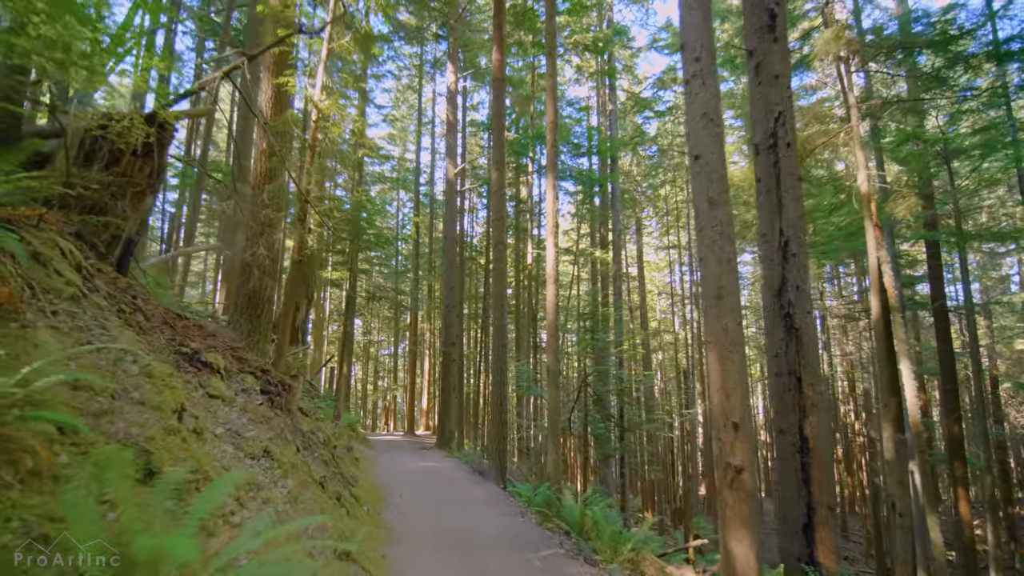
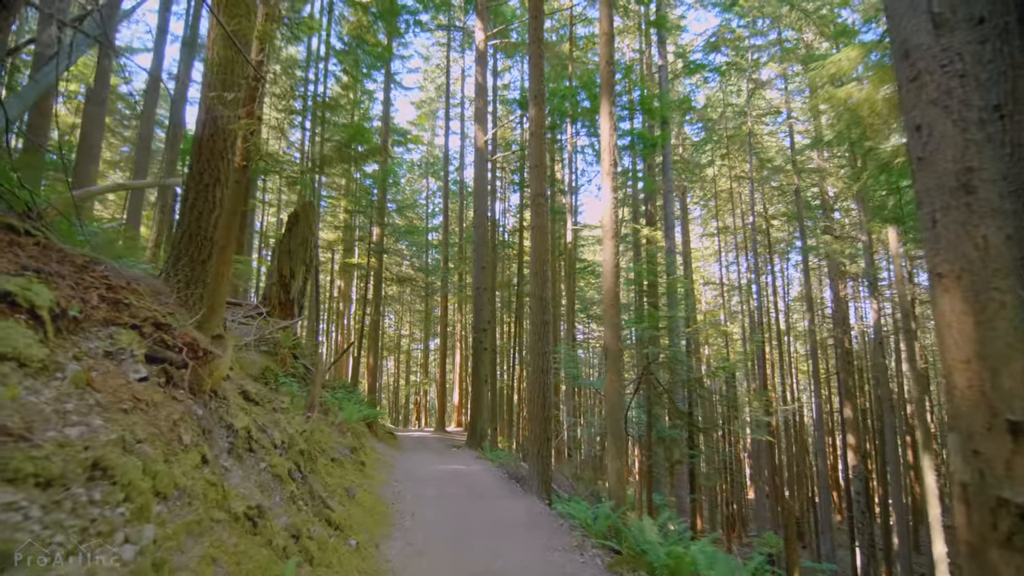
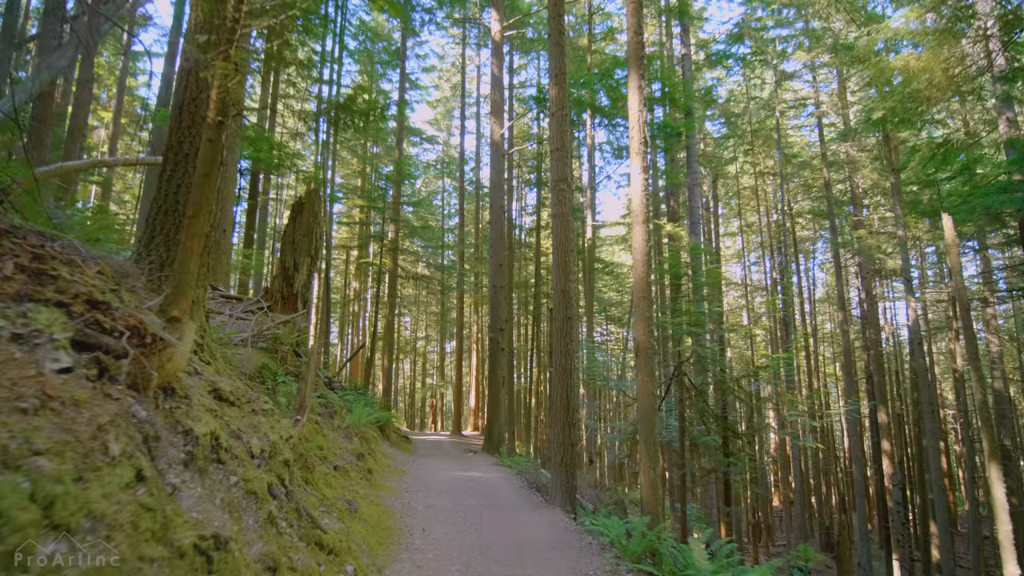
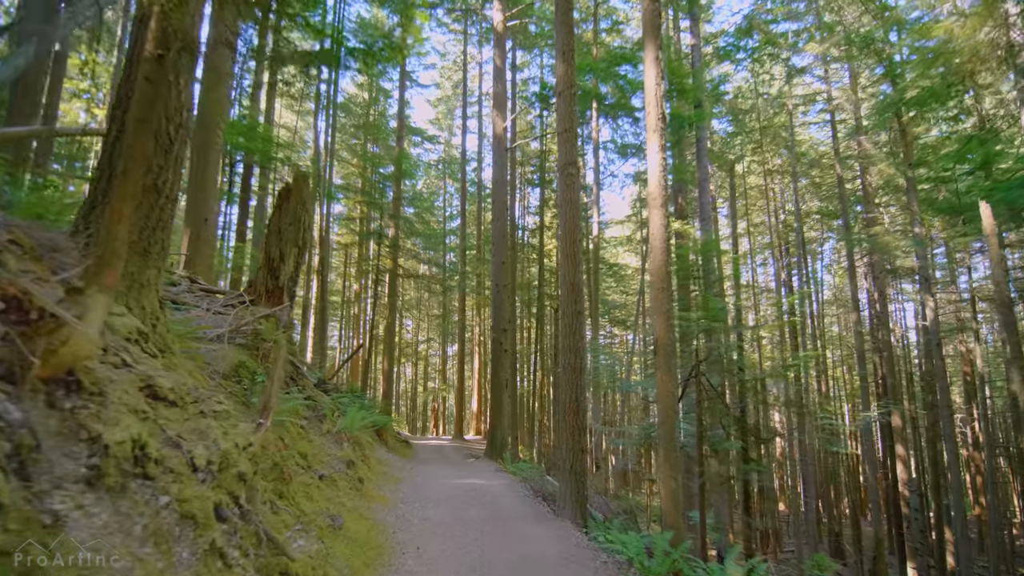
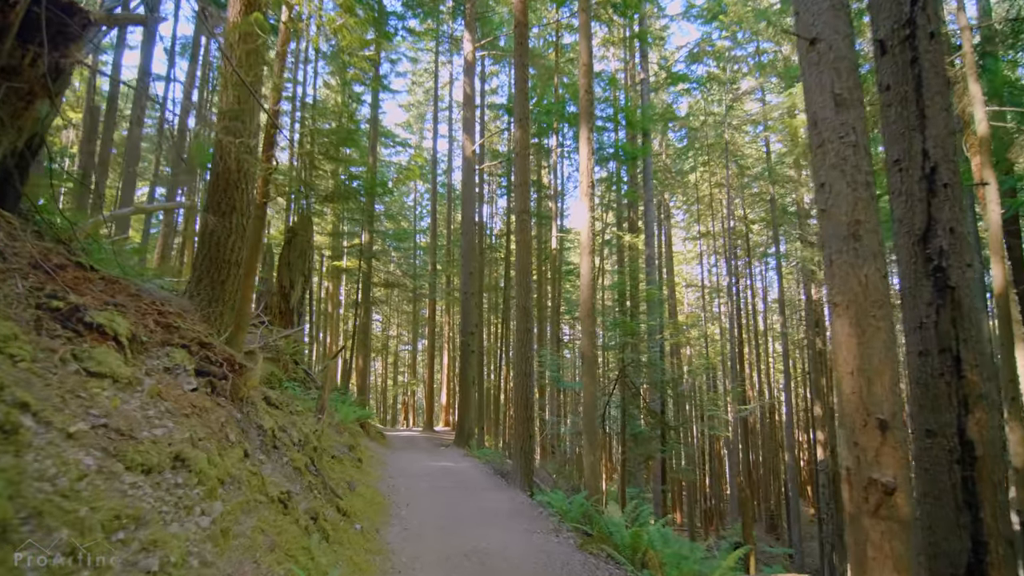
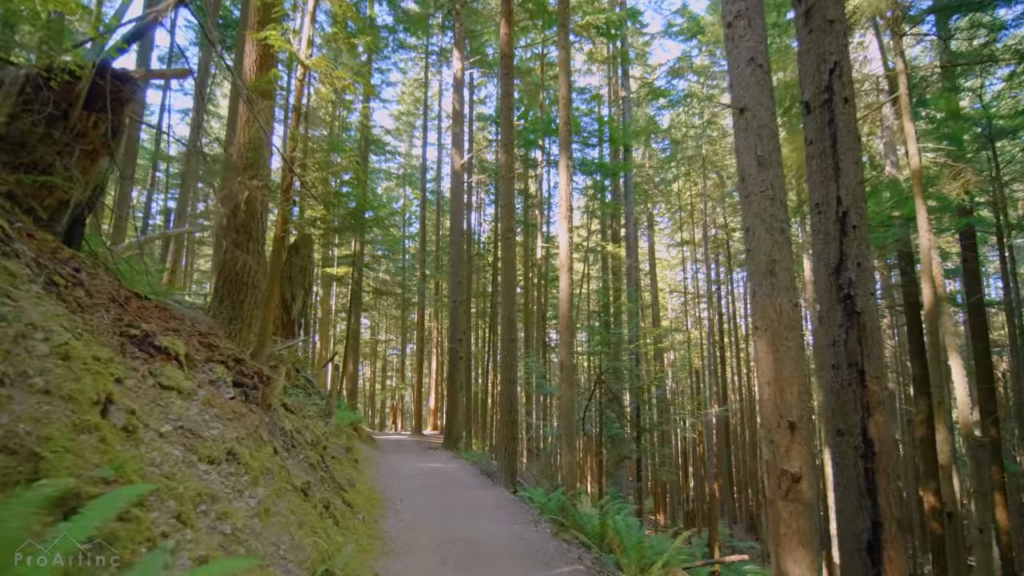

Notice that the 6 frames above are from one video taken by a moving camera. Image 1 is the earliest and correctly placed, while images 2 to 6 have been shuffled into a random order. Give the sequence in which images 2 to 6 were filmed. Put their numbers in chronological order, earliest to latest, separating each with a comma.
6, 5, 2, 3, 4
